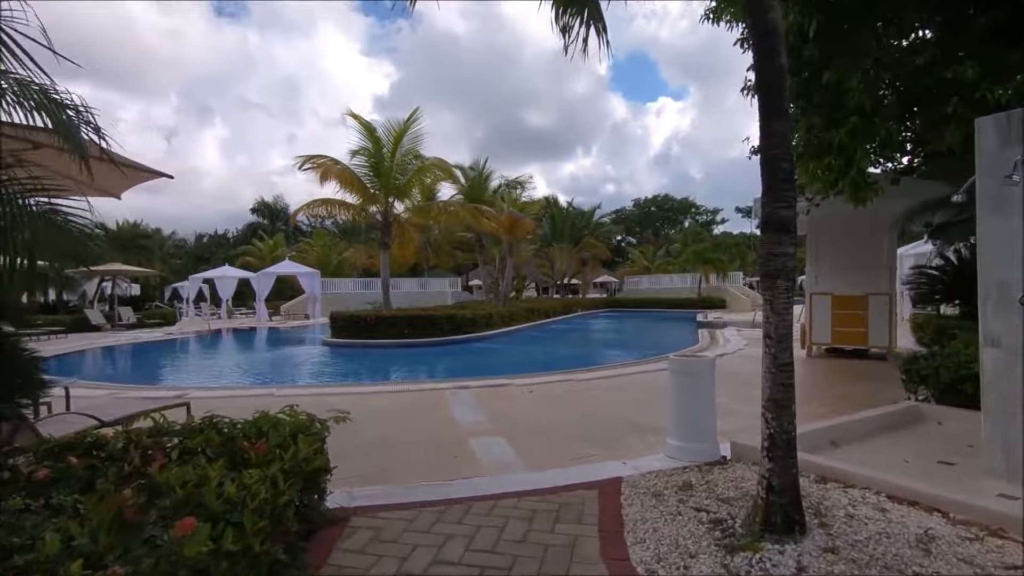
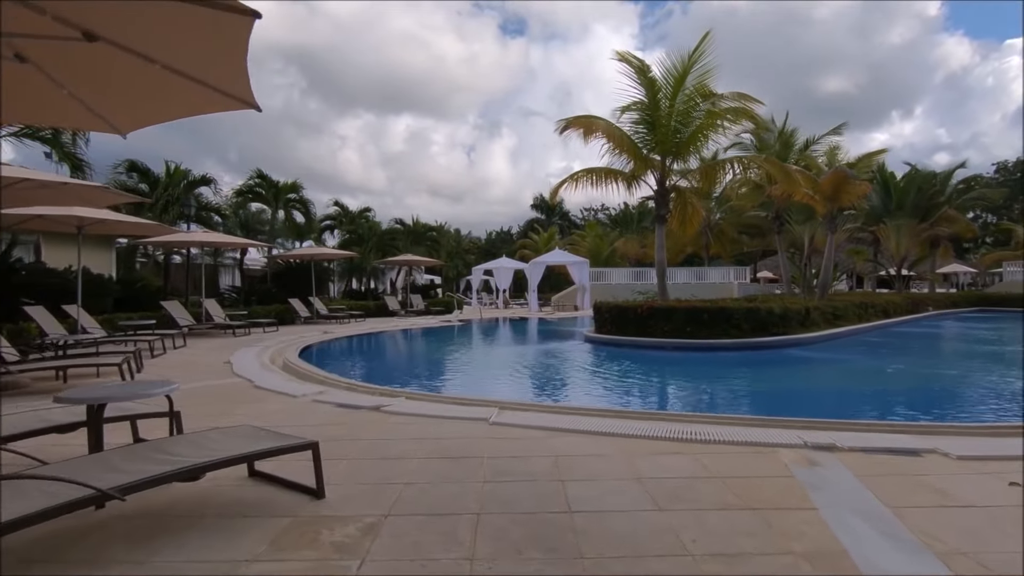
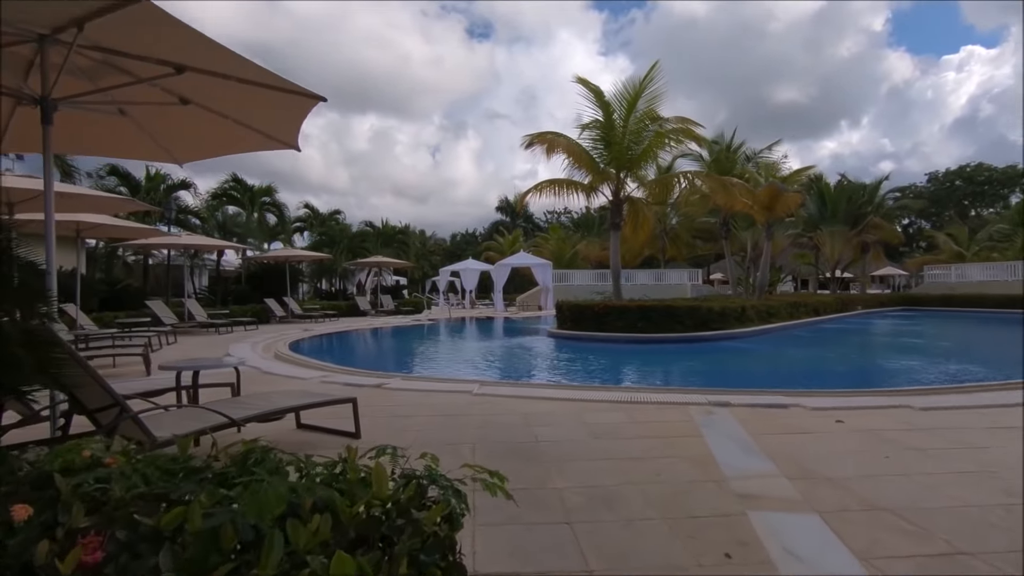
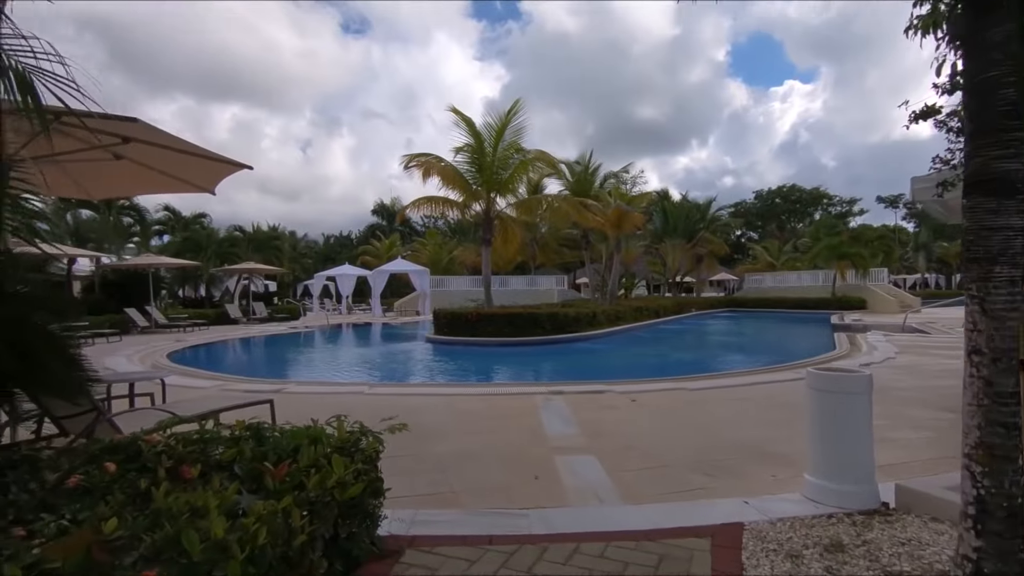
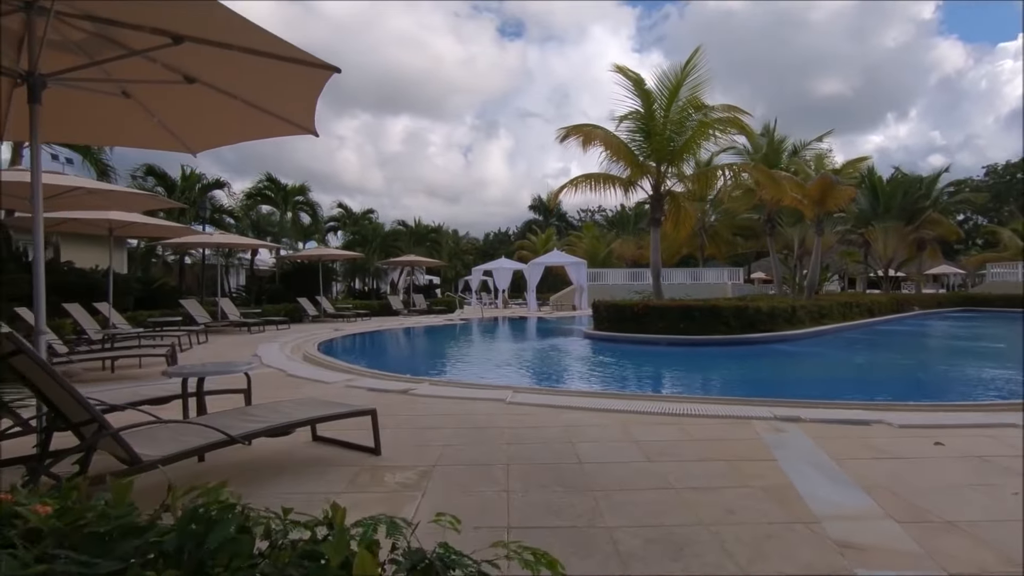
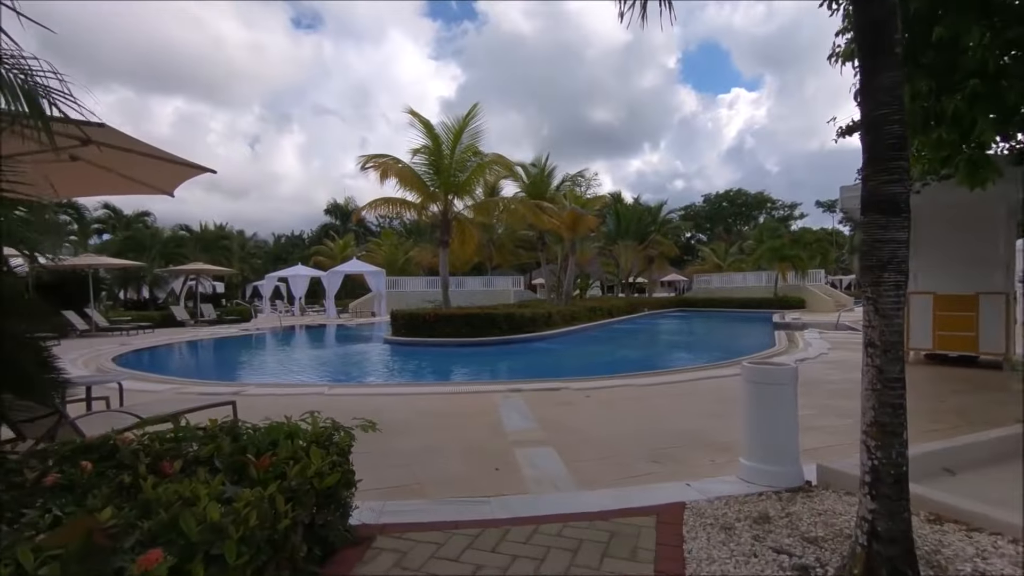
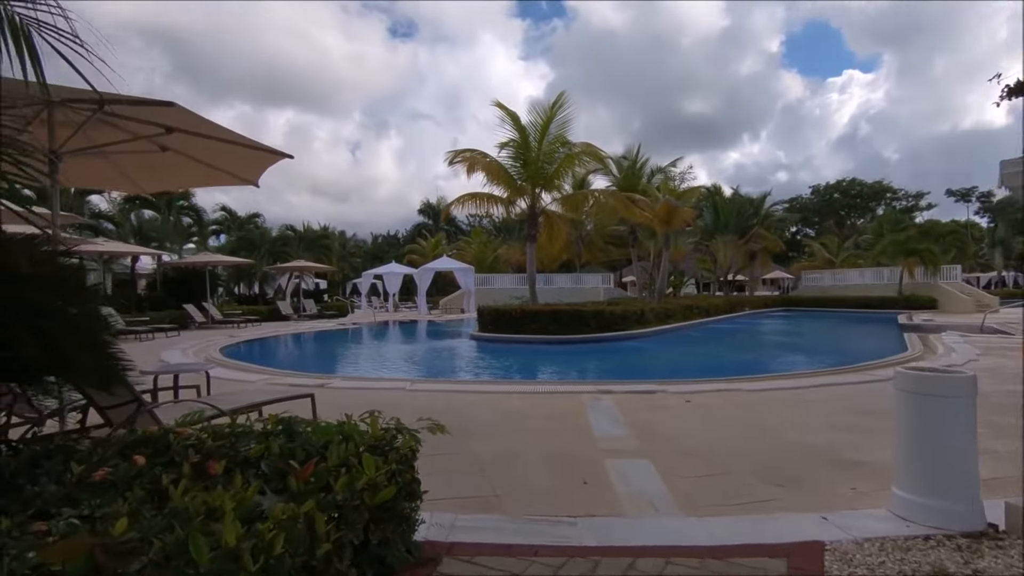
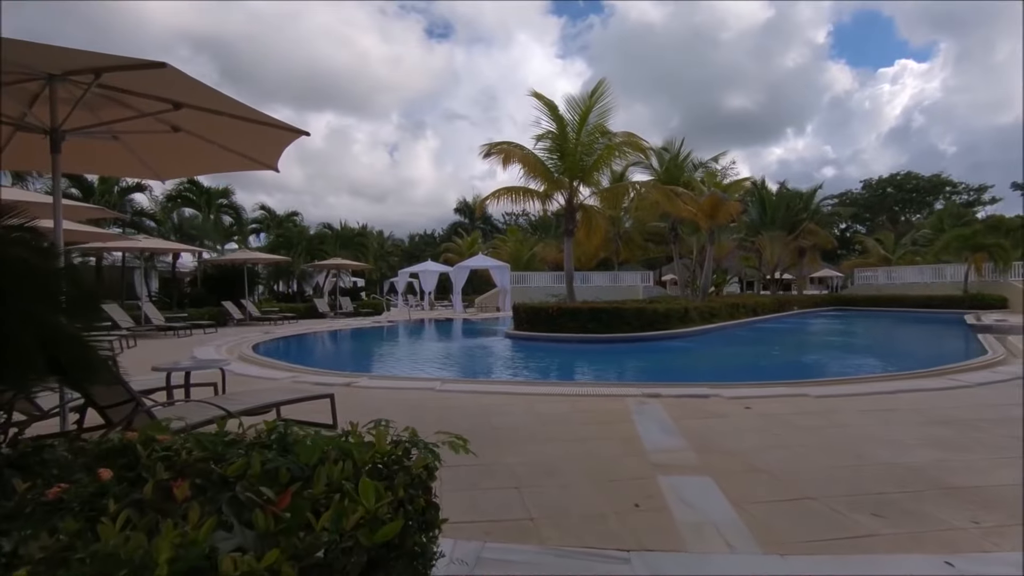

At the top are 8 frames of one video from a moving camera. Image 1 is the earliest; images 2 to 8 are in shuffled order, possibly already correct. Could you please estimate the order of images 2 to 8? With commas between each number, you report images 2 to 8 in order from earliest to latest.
6, 4, 7, 8, 3, 5, 2
